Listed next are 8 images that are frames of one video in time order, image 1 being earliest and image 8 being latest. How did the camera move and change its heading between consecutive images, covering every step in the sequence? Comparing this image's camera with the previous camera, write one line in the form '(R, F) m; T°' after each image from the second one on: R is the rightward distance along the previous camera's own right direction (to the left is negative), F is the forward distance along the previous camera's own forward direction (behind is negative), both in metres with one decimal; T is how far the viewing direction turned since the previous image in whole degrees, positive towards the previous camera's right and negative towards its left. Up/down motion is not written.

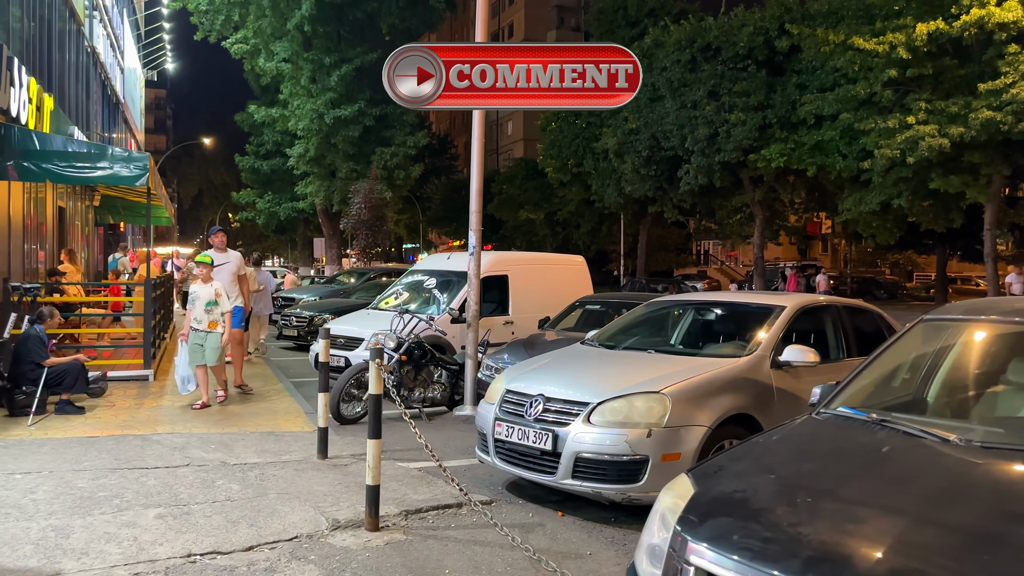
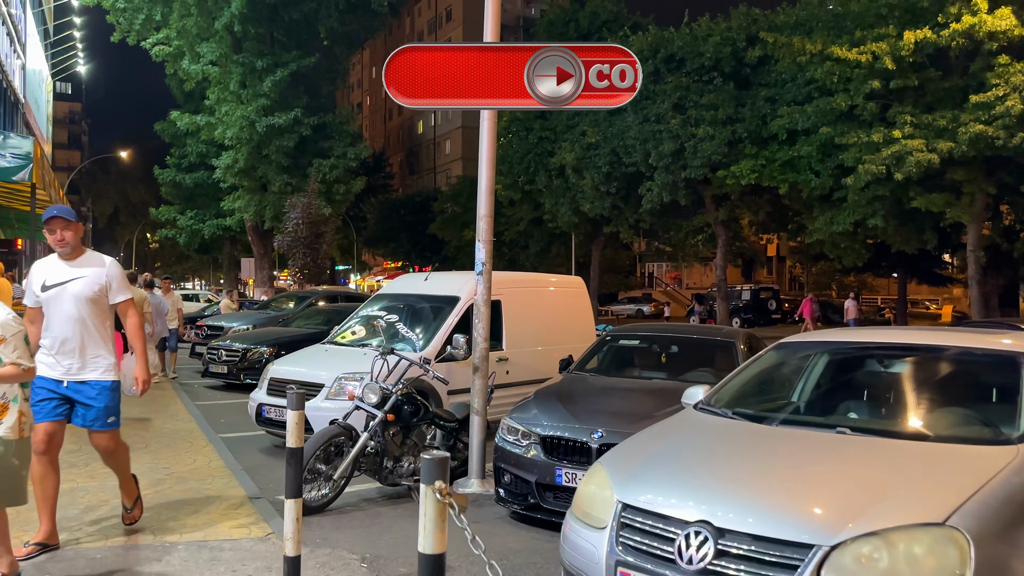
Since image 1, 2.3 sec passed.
(-0.6, +2.0) m; +5°
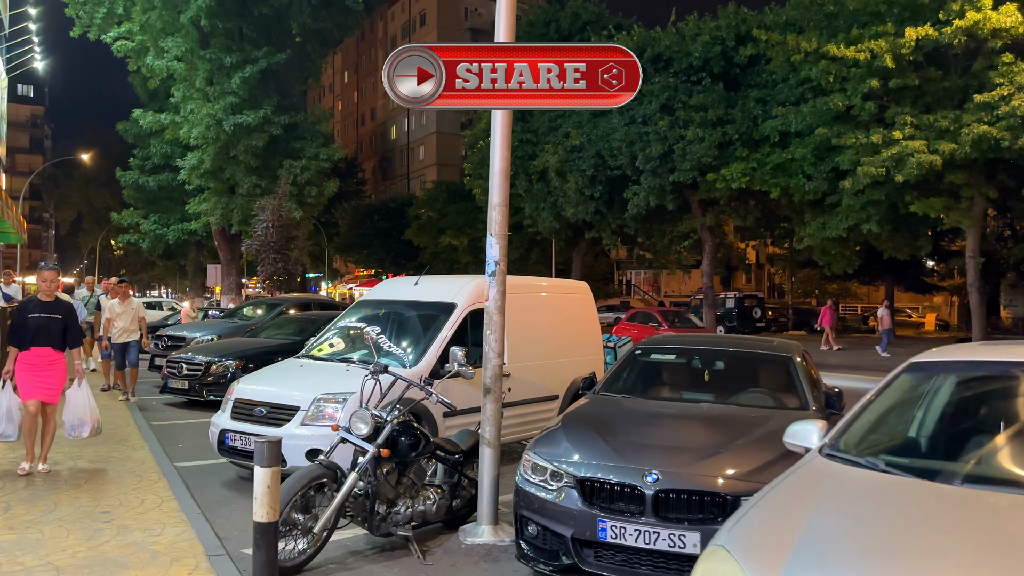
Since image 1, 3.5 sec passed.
(-0.3, +1.0) m; +2°
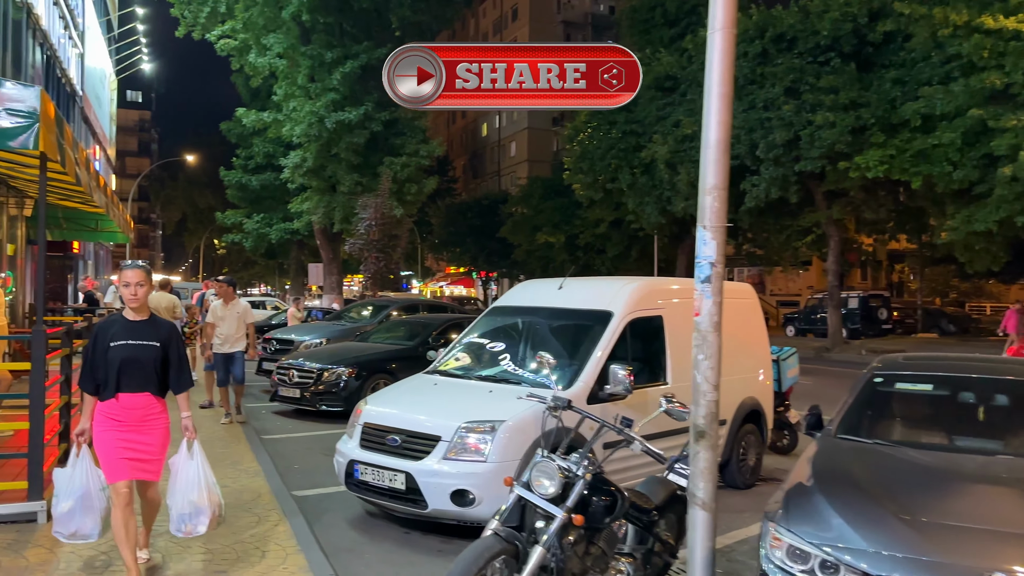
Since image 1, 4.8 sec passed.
(-0.6, +1.1) m; -6°
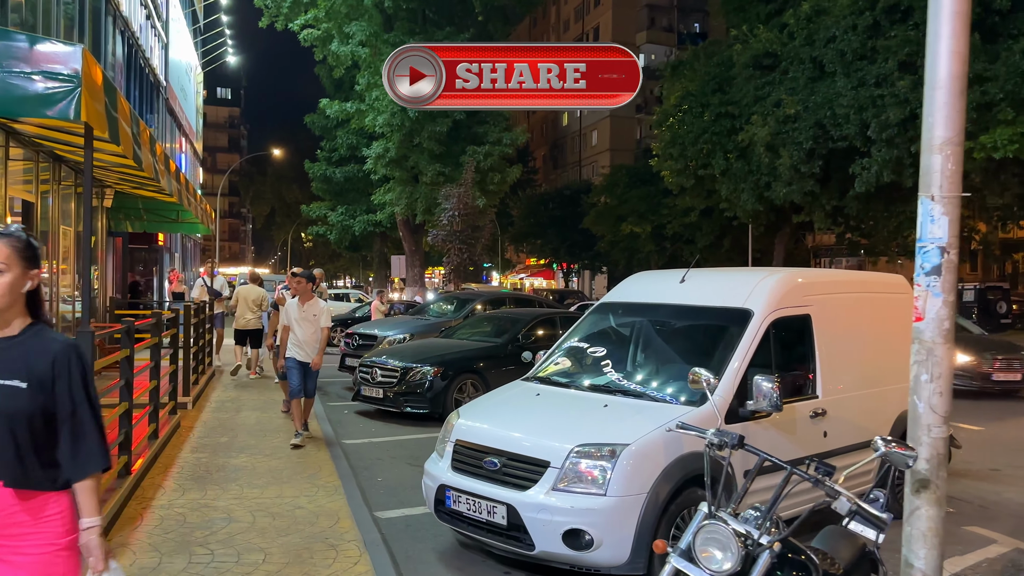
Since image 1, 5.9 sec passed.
(-0.2, +0.9) m; -5°
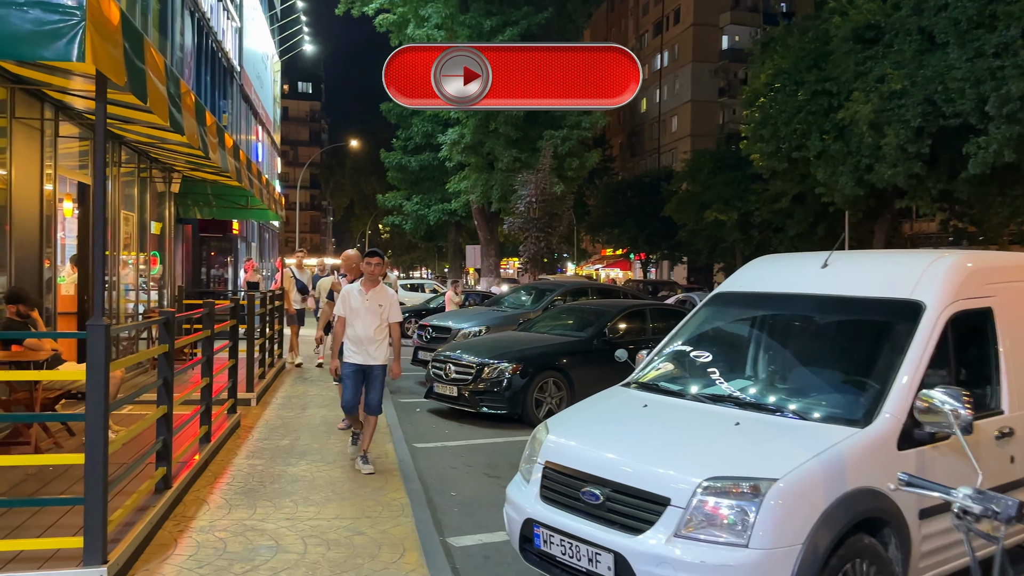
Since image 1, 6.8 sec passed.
(-0.1, +0.9) m; -5°
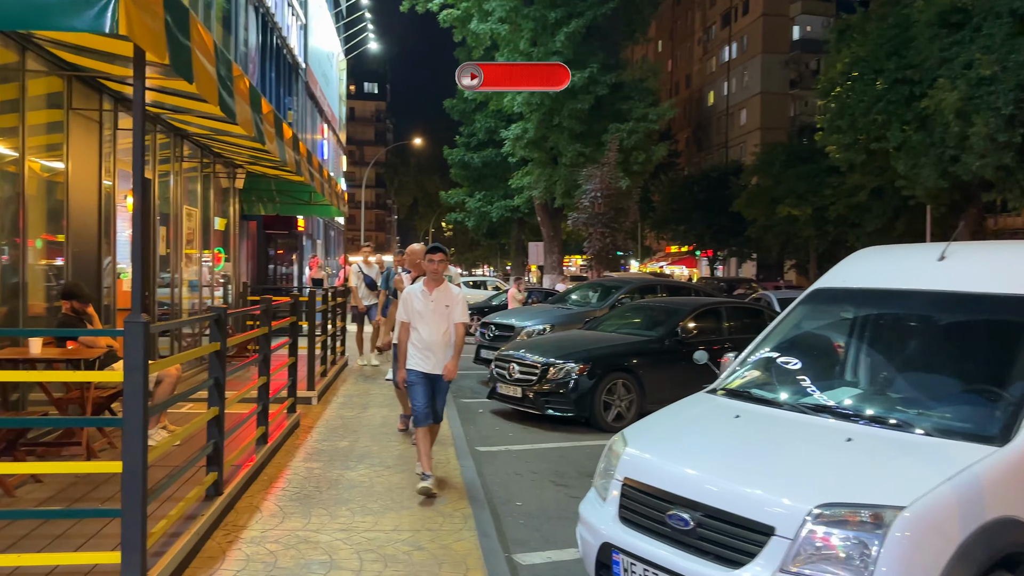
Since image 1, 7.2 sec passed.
(-0.1, +0.4) m; -4°
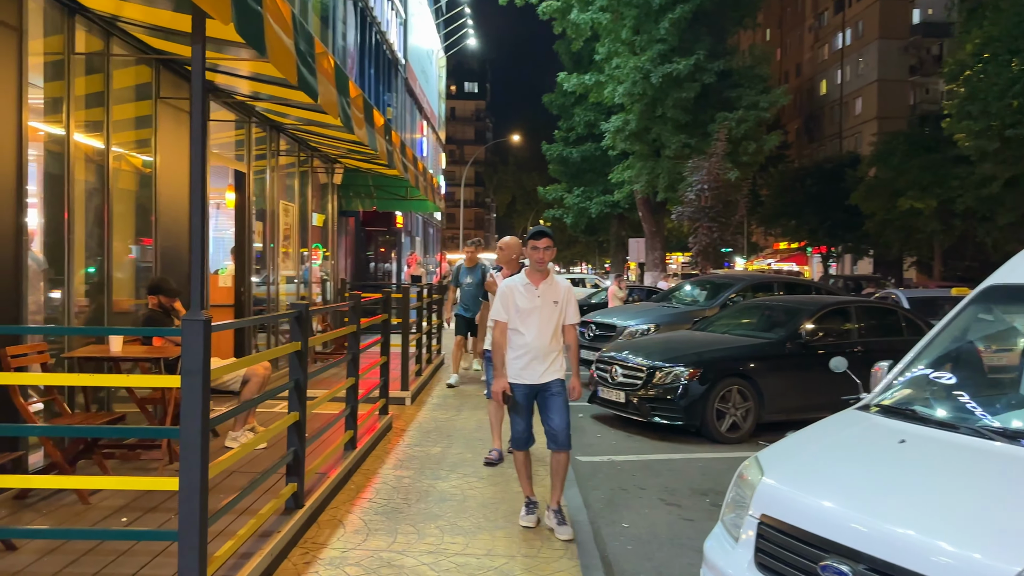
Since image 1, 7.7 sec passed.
(0.0, +0.5) m; -7°
